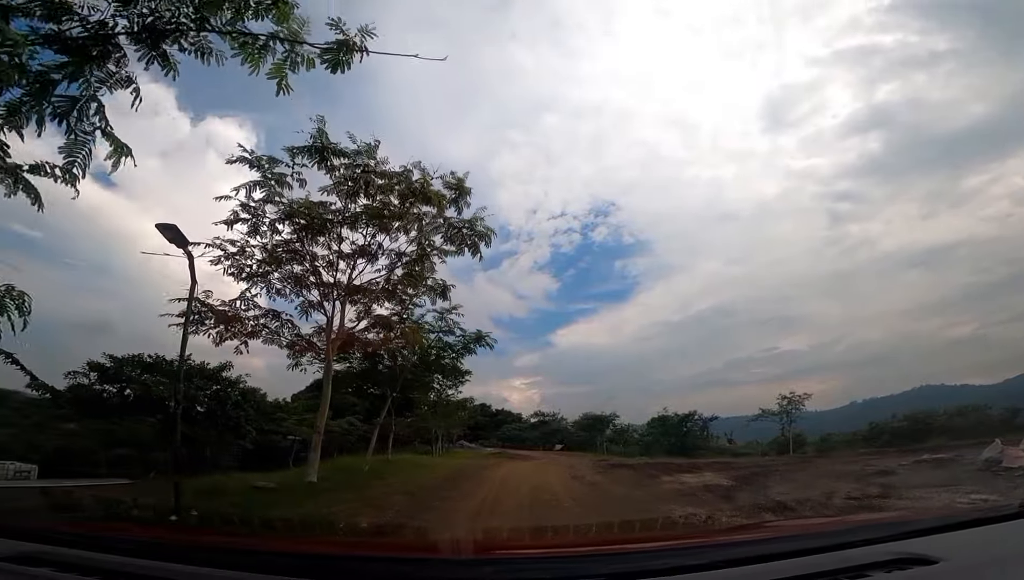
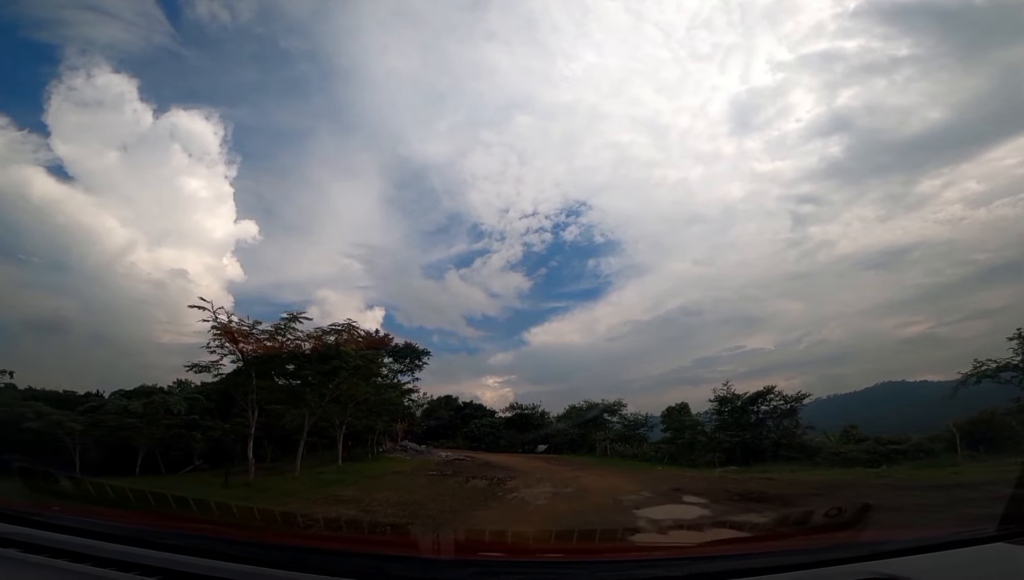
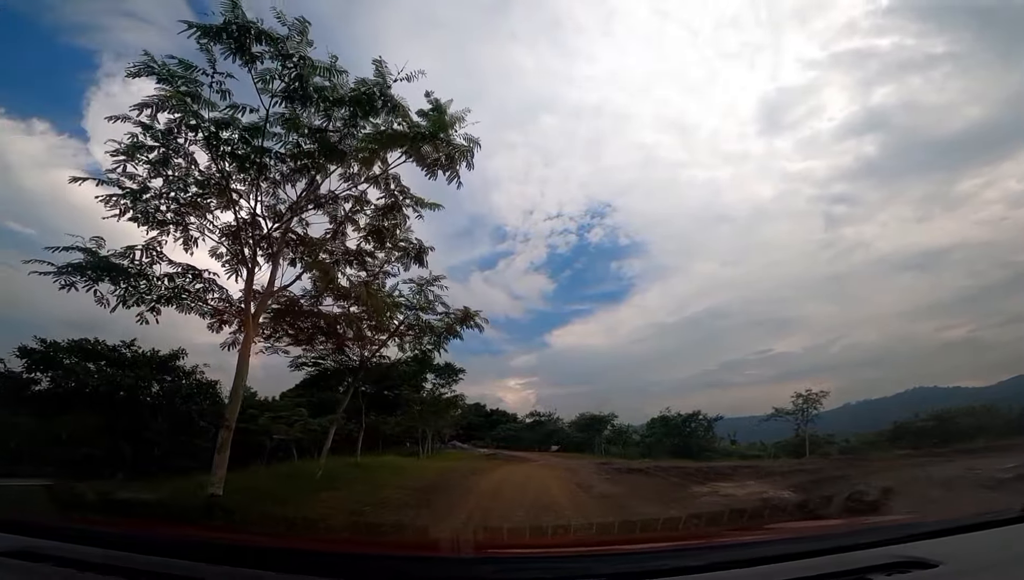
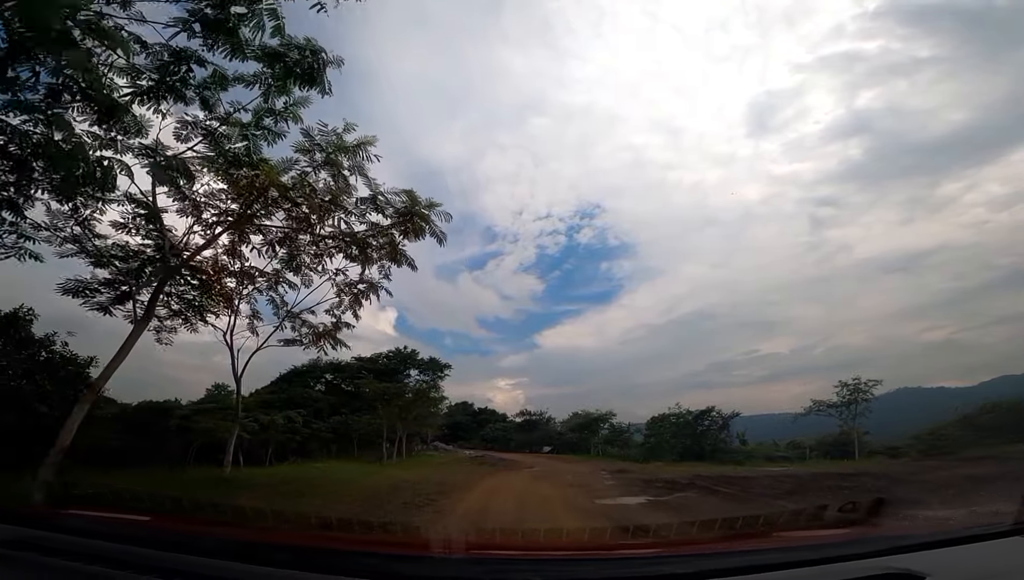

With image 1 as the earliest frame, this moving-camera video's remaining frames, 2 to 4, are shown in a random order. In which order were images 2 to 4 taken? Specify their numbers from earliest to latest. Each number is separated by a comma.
3, 4, 2
